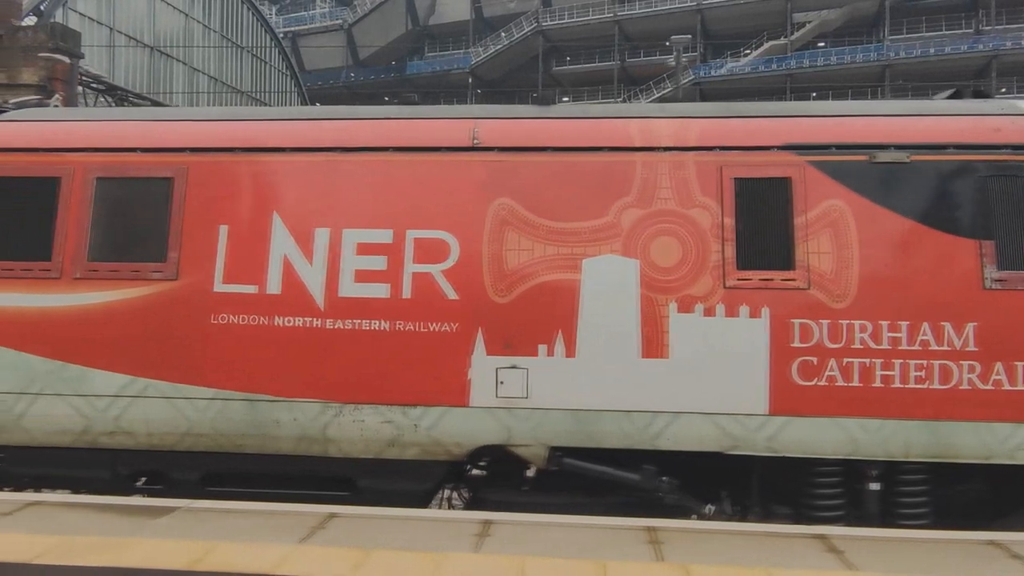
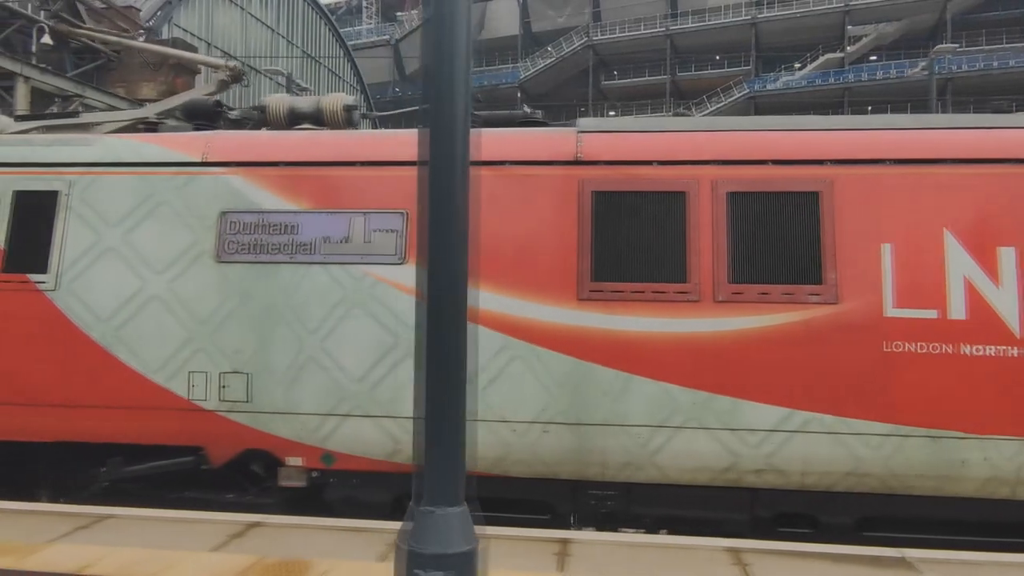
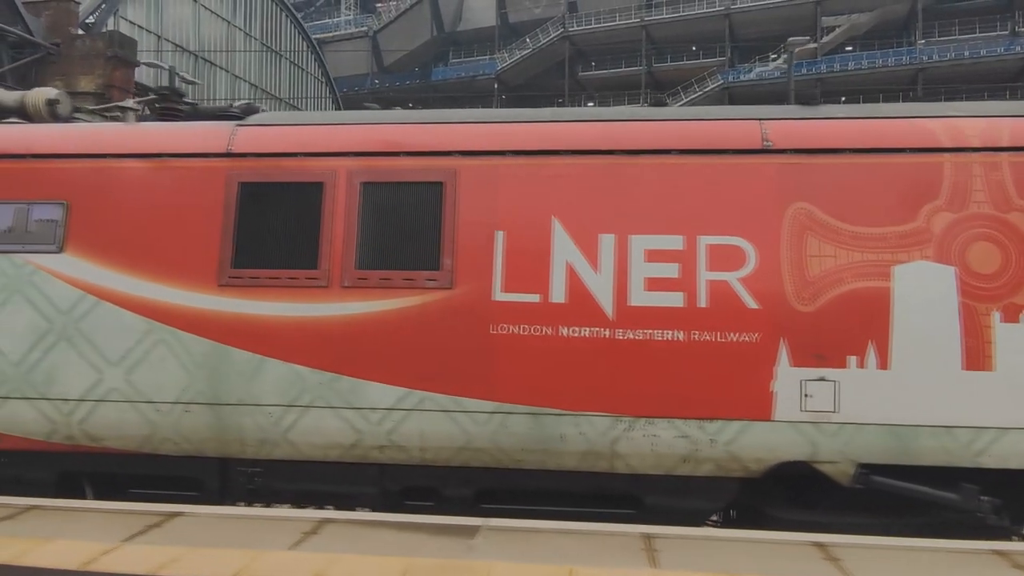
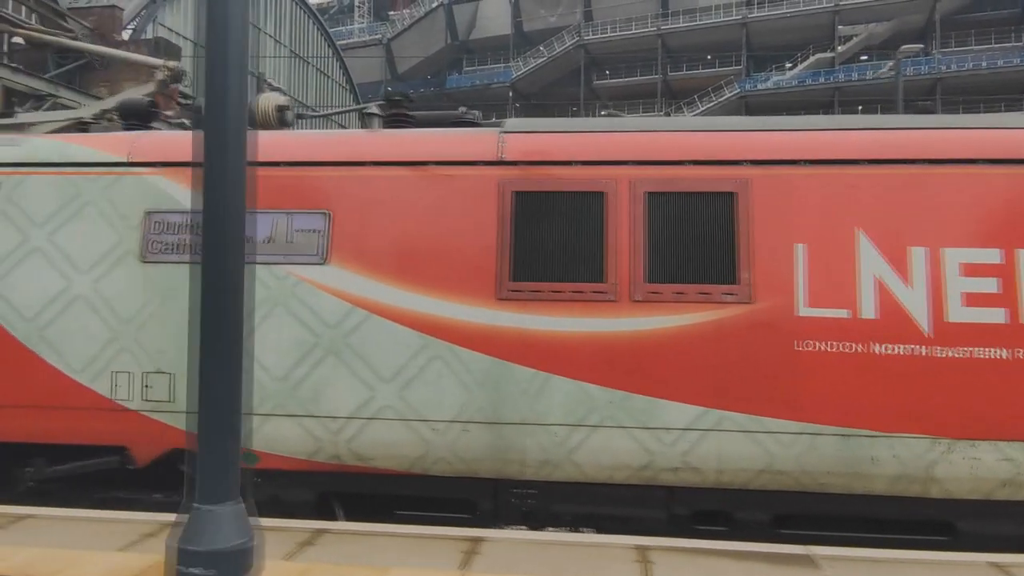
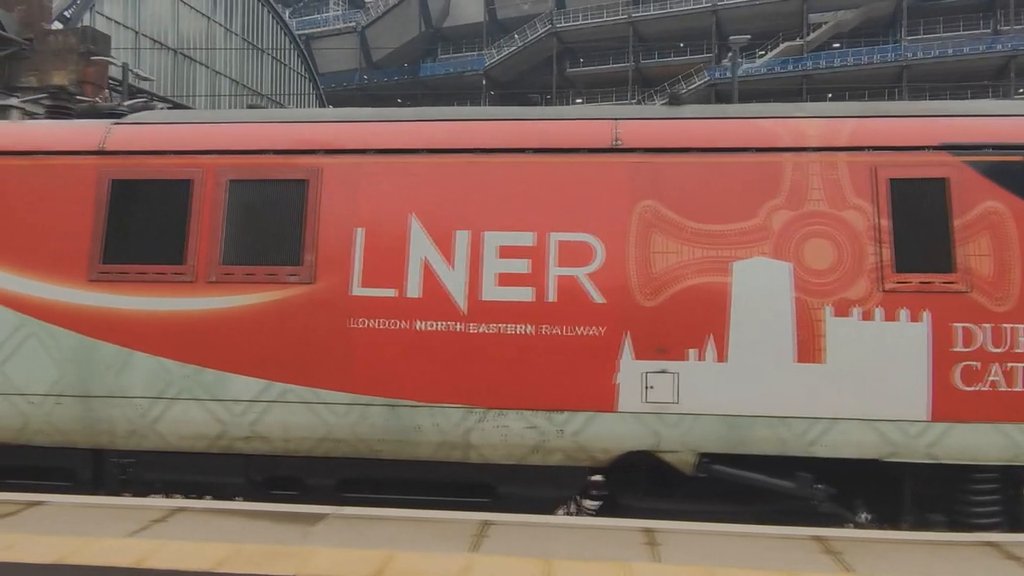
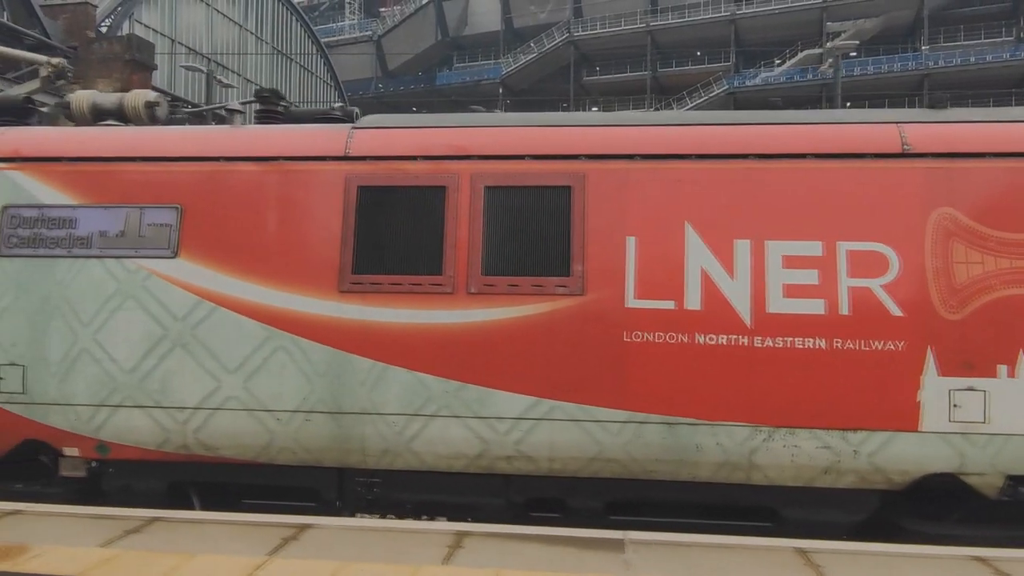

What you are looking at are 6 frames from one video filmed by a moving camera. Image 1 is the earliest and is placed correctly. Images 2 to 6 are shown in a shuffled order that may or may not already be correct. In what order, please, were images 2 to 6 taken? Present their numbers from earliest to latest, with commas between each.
5, 3, 6, 4, 2
